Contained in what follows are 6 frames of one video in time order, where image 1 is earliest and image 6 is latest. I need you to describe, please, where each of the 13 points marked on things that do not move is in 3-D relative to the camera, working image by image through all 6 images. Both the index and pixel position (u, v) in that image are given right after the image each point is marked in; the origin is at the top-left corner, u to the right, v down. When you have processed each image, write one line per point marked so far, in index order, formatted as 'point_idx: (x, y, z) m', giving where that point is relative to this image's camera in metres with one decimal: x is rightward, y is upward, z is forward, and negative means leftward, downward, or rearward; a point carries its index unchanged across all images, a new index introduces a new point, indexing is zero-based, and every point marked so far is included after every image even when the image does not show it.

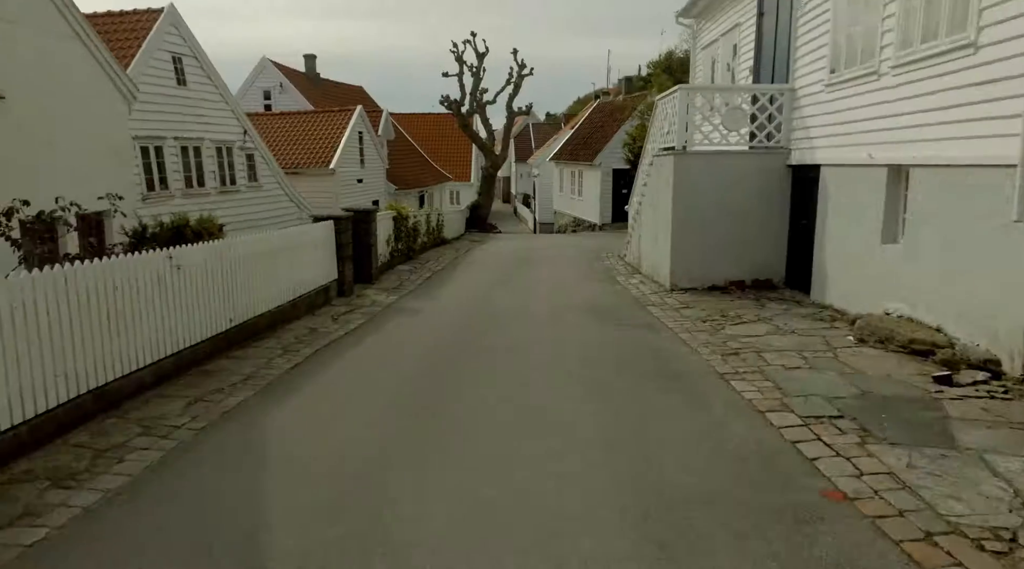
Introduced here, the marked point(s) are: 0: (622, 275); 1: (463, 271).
0: (+2.3, +0.2, +15.9) m
1: (-1.1, +0.4, +18.2) m
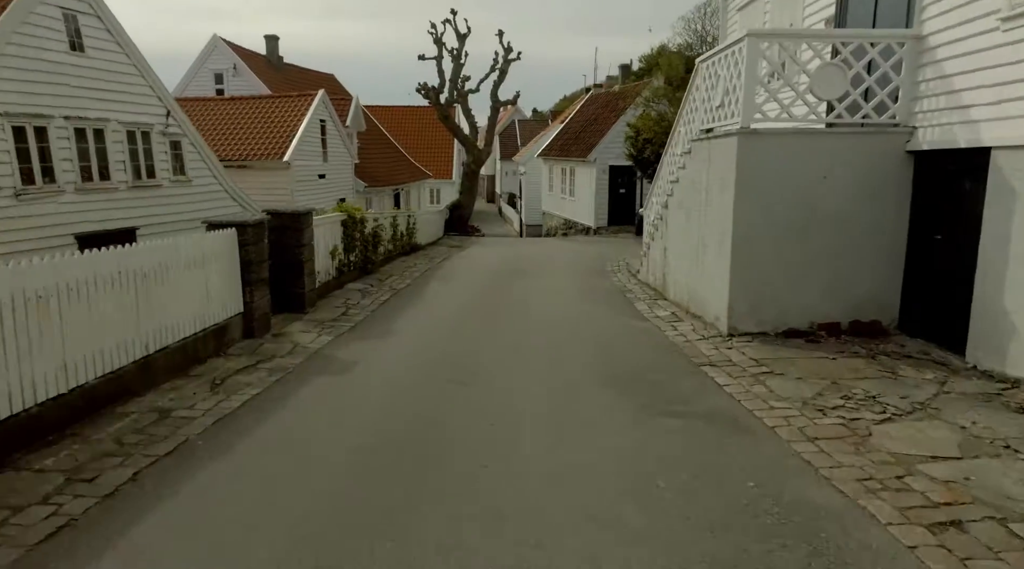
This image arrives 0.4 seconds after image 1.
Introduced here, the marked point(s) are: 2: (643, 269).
0: (+2.0, -0.2, +12.0) m
1: (-1.4, -0.1, +14.2) m
2: (+2.4, +0.3, +14.1) m
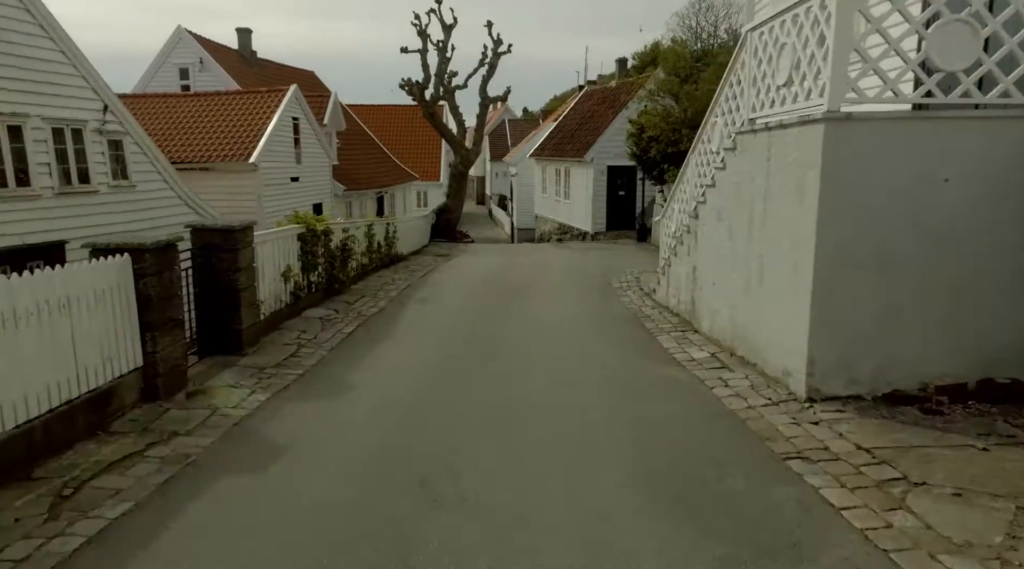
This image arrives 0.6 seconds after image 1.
0: (+1.9, -0.6, +9.8) m
1: (-1.6, -0.4, +11.9) m
2: (+2.3, -0.1, +11.8) m
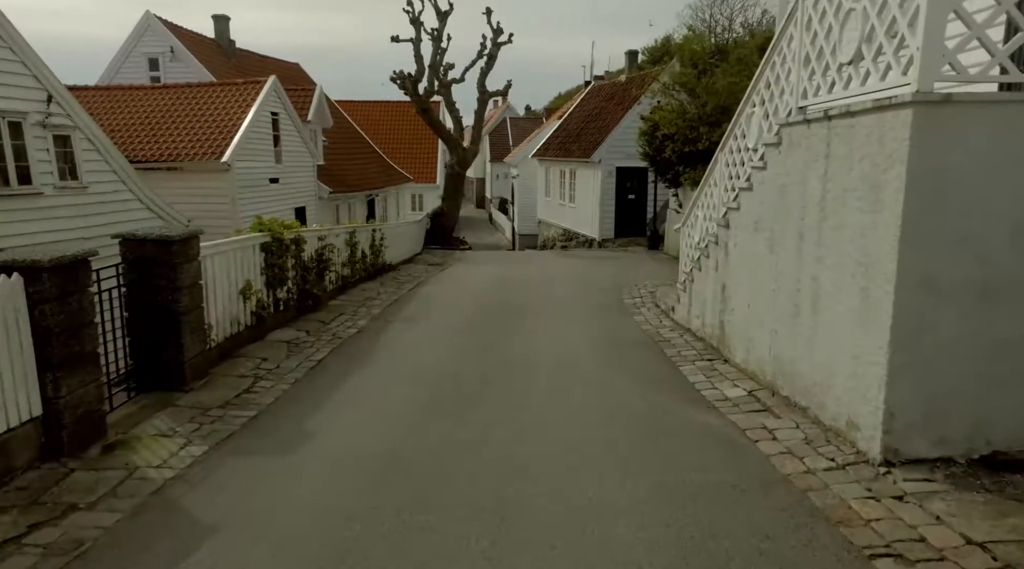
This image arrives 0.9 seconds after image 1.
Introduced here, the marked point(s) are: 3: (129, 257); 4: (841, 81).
0: (+1.9, -0.8, +8.4) m
1: (-1.6, -0.7, +10.5) m
2: (+2.3, -0.3, +10.5) m
3: (-3.4, +0.3, +6.9) m
4: (+2.4, +1.5, +5.6) m
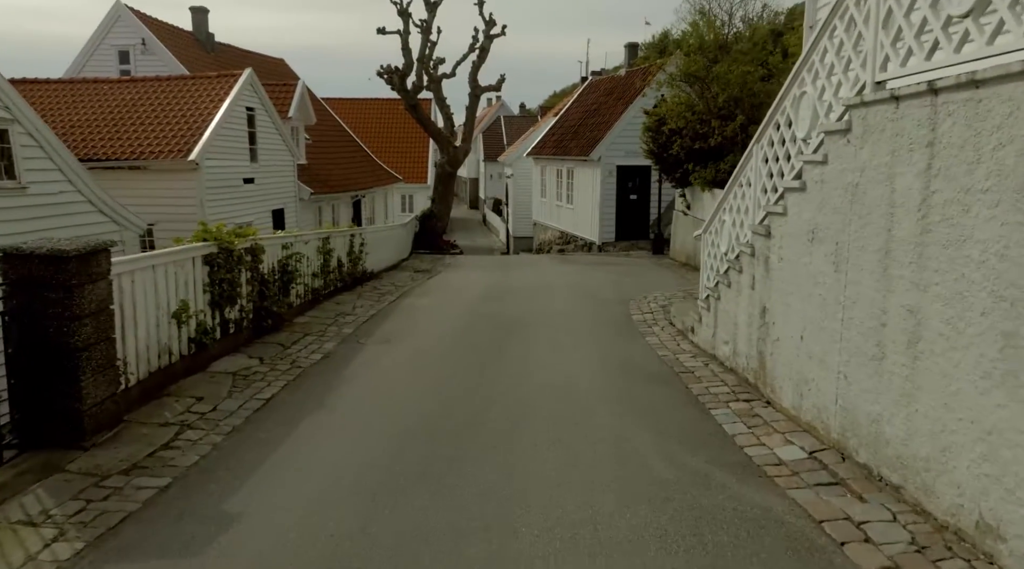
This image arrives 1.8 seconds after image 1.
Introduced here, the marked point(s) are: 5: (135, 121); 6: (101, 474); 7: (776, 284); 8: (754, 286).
0: (+1.8, -1.0, +6.9) m
1: (-1.7, -0.9, +9.0) m
2: (+2.2, -0.5, +9.0) m
3: (-3.5, +0.1, +5.3) m
4: (+2.3, +1.3, +4.1) m
5: (-9.5, +4.1, +19.0) m
6: (-2.8, -1.3, +5.1) m
7: (+2.2, 0.0, +6.3) m
8: (+2.2, 0.0, +6.9) m
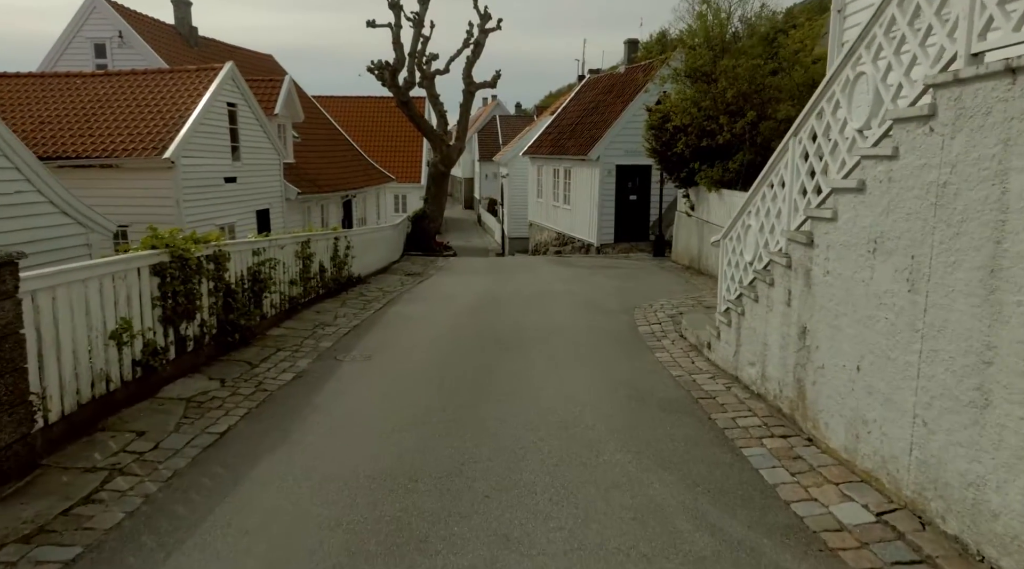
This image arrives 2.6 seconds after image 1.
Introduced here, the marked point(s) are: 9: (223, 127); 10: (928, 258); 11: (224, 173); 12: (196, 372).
0: (+1.8, -1.1, +5.9) m
1: (-1.7, -1.0, +8.0) m
2: (+2.1, -0.6, +8.0) m
3: (-3.5, -0.1, +4.3) m
4: (+2.3, +1.2, +3.1) m
5: (-9.6, +4.0, +18.0) m
6: (-2.8, -1.4, +4.1) m
7: (+2.1, -0.1, +5.3) m
8: (+2.2, -0.1, +5.9) m
9: (-7.4, +4.1, +19.5) m
10: (+2.1, +0.1, +3.9) m
11: (-7.4, +2.9, +19.5) m
12: (-3.2, -0.9, +7.7) m
